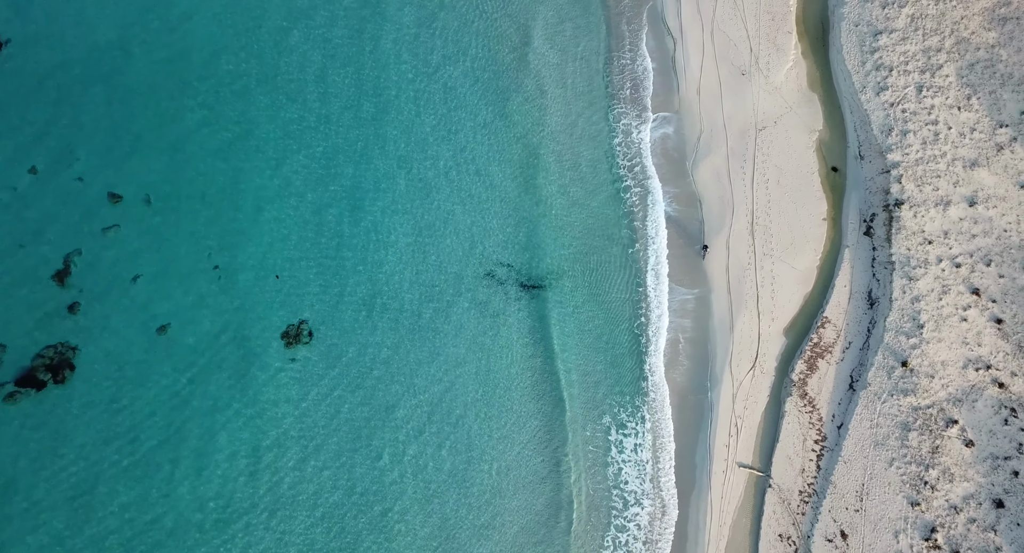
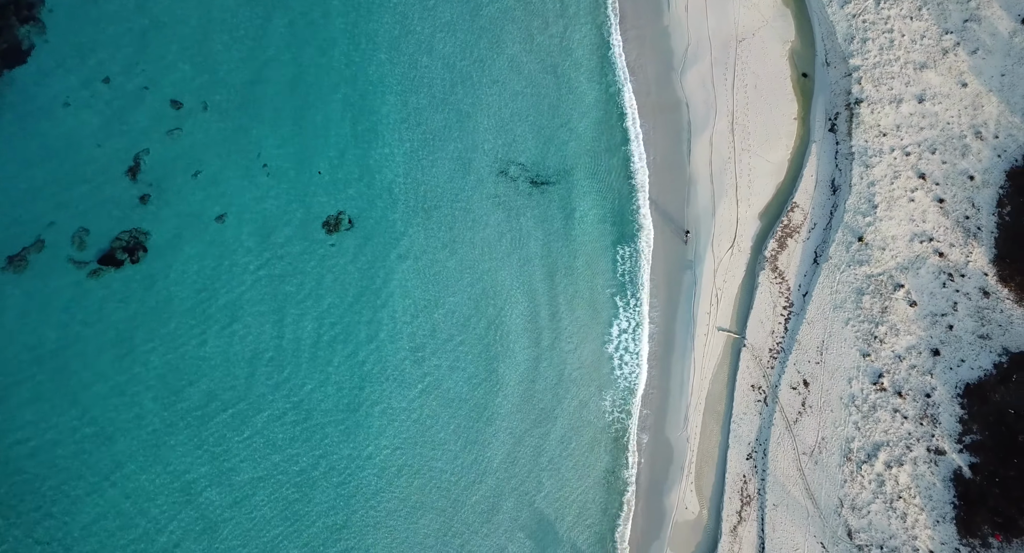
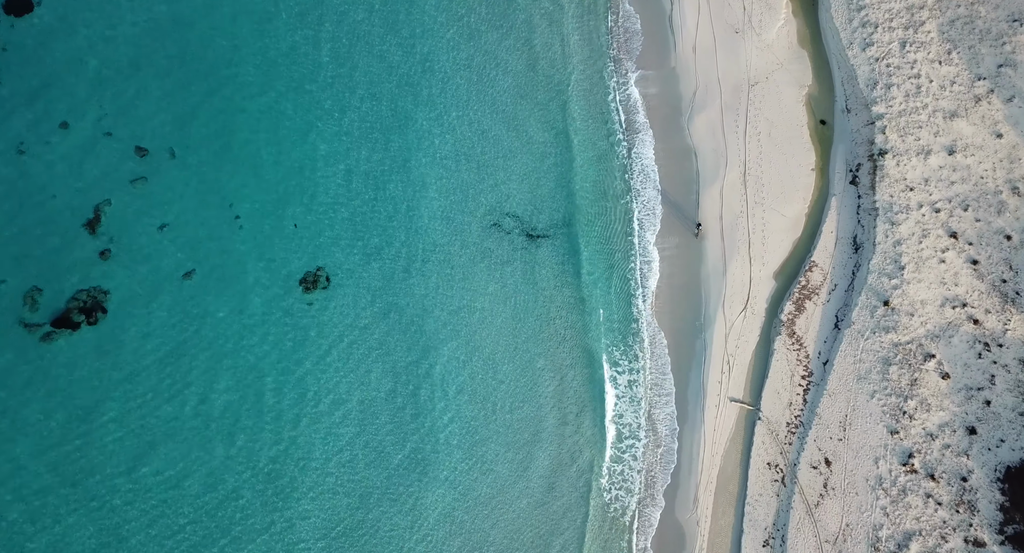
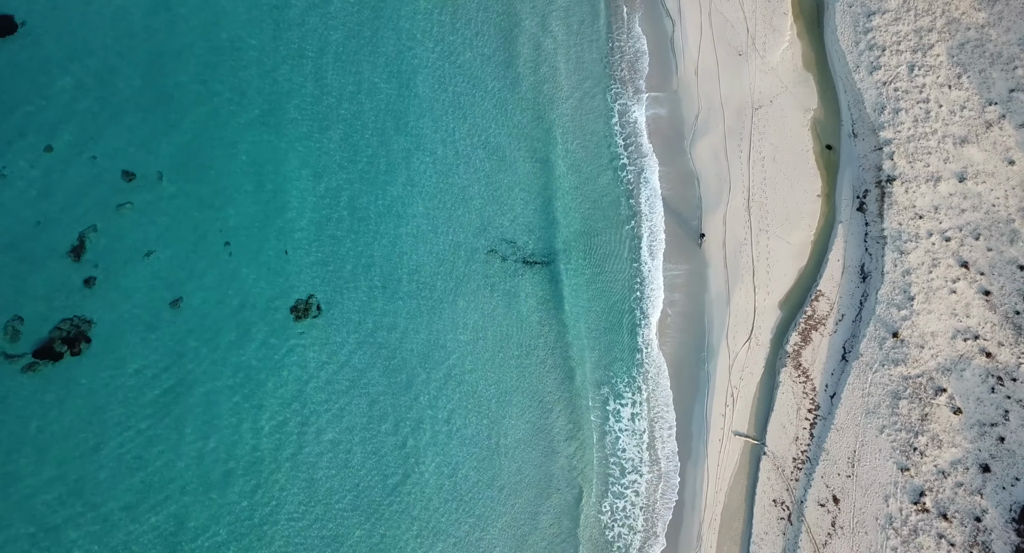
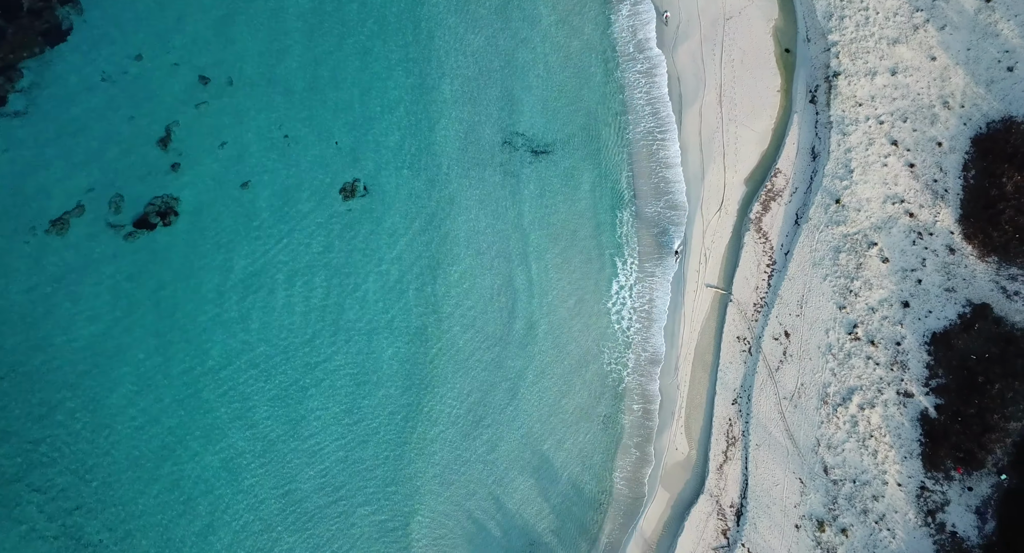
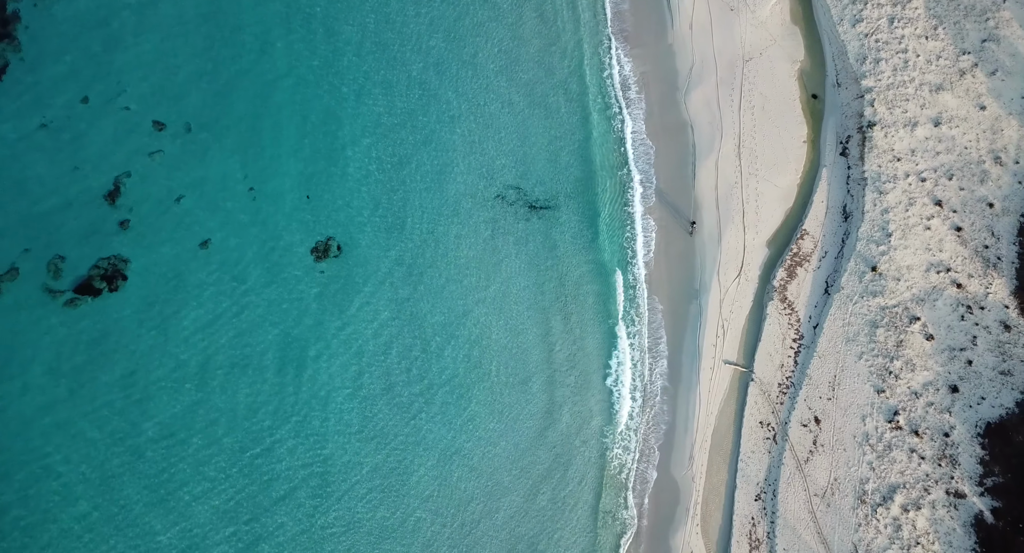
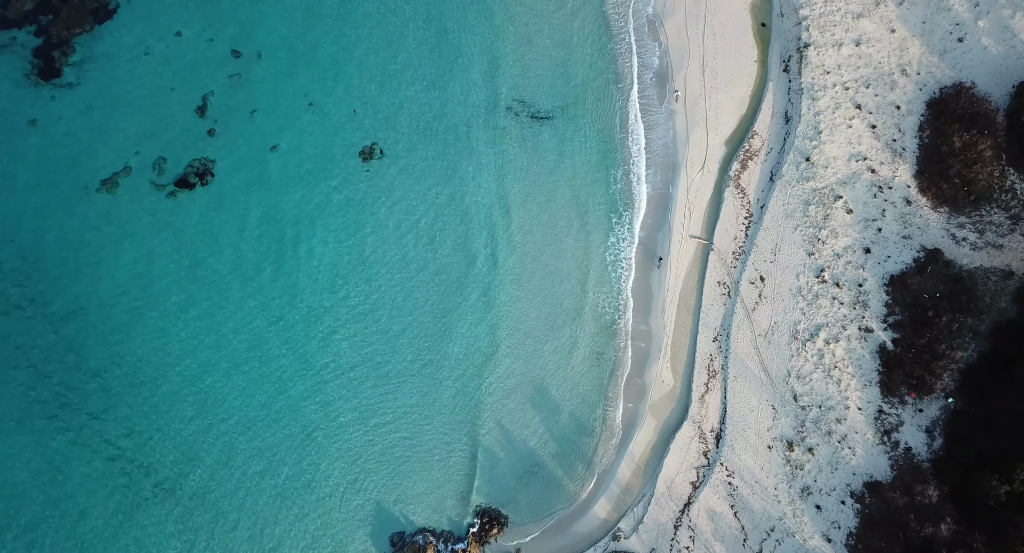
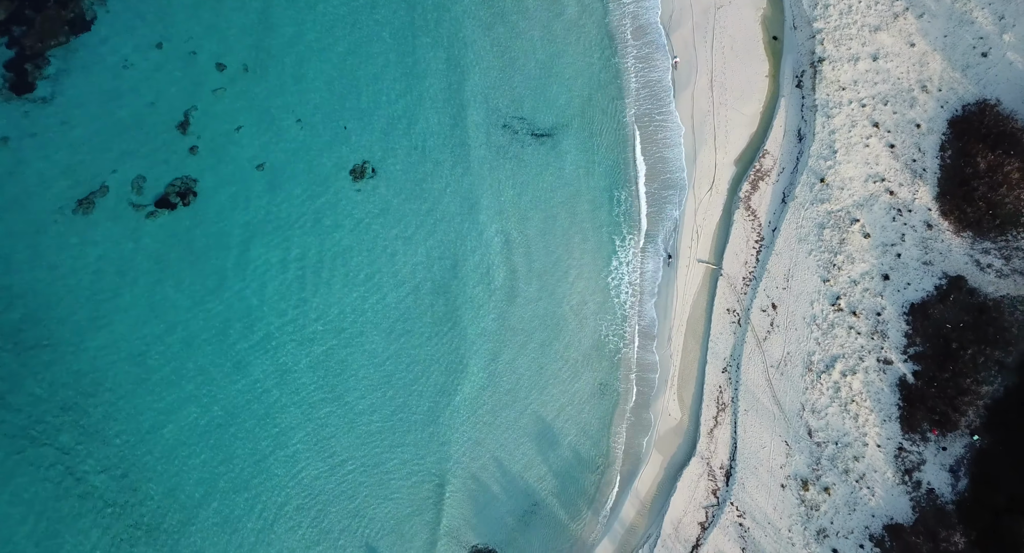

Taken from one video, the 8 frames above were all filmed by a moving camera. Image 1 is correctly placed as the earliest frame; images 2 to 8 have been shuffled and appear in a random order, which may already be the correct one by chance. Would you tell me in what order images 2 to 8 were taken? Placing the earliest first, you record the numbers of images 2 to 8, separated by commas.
4, 3, 6, 2, 5, 8, 7
